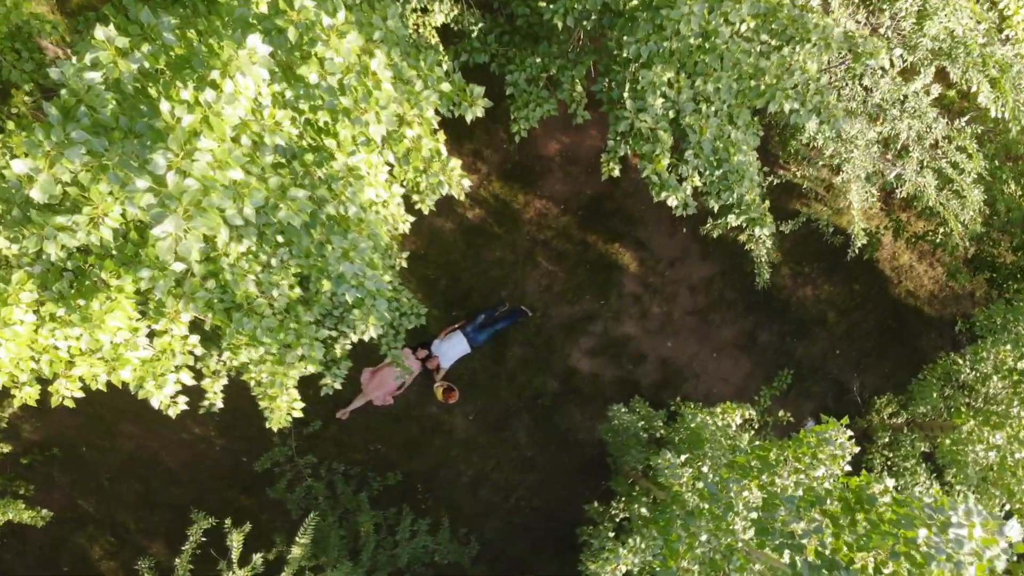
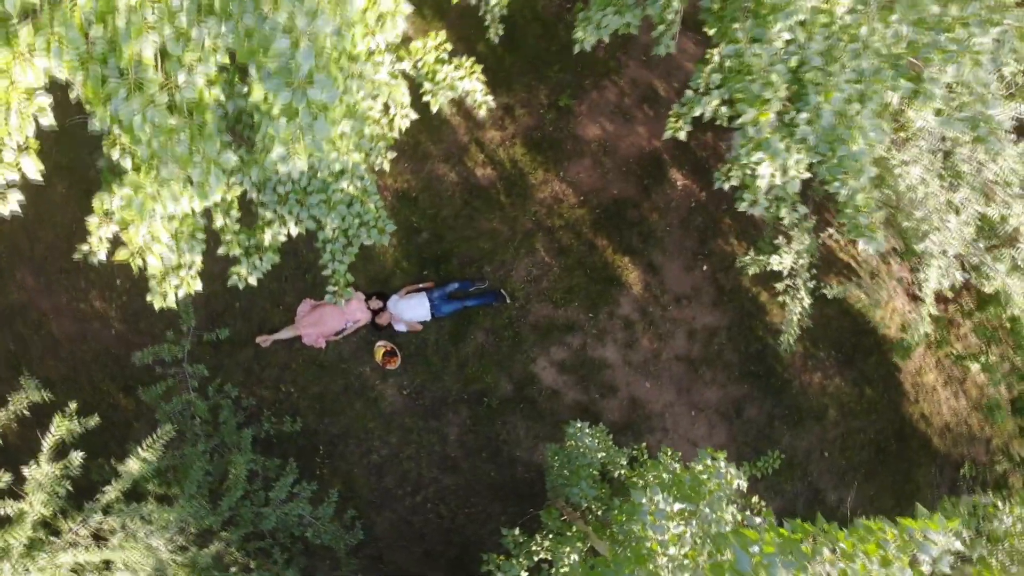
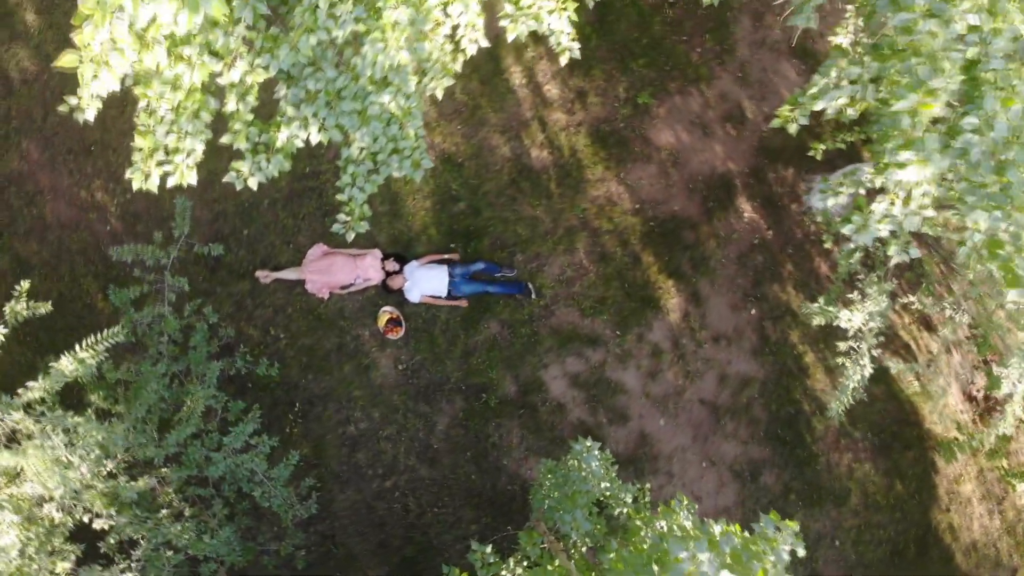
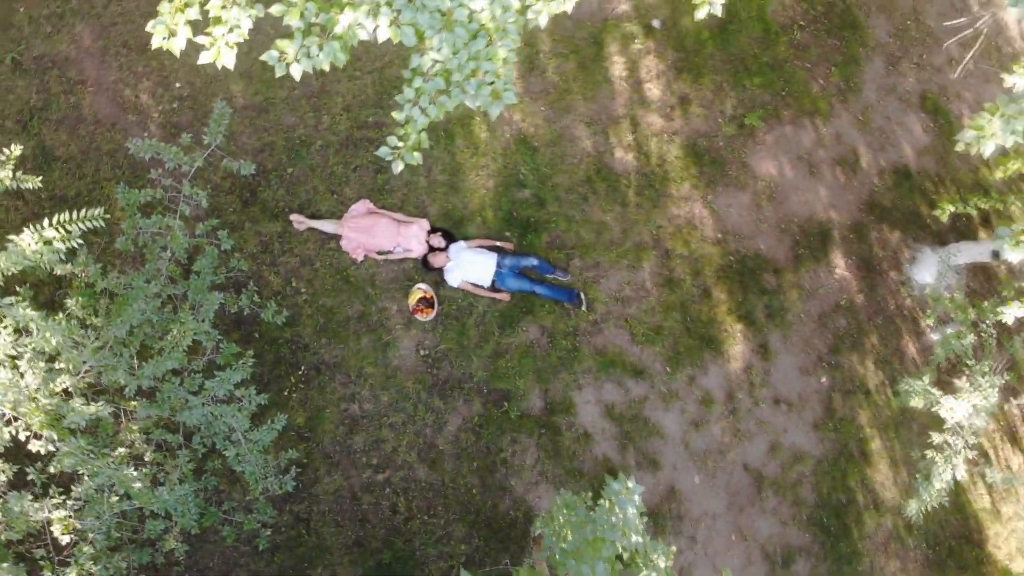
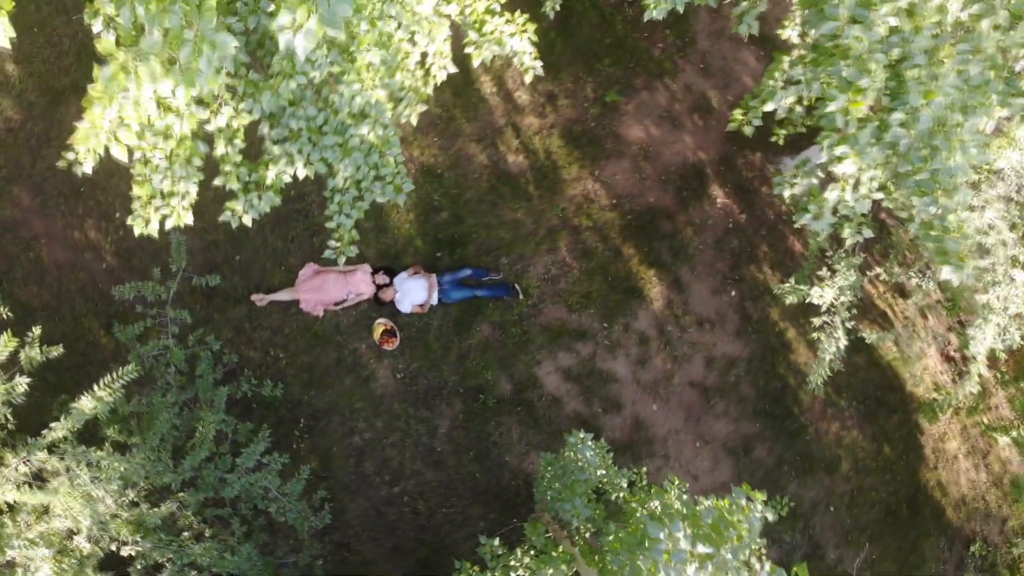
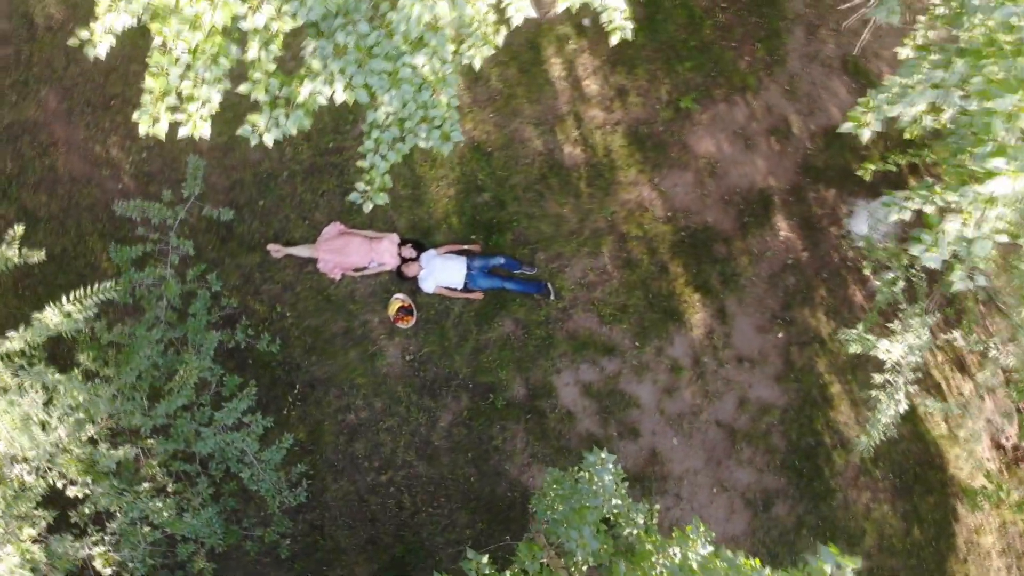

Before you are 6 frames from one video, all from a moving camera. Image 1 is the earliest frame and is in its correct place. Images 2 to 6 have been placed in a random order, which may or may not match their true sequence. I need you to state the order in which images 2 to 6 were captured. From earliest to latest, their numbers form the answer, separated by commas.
2, 5, 3, 6, 4
